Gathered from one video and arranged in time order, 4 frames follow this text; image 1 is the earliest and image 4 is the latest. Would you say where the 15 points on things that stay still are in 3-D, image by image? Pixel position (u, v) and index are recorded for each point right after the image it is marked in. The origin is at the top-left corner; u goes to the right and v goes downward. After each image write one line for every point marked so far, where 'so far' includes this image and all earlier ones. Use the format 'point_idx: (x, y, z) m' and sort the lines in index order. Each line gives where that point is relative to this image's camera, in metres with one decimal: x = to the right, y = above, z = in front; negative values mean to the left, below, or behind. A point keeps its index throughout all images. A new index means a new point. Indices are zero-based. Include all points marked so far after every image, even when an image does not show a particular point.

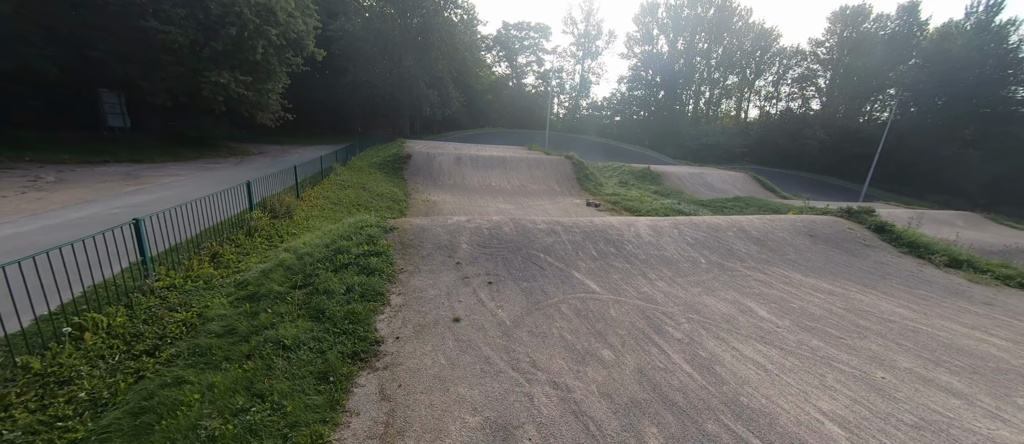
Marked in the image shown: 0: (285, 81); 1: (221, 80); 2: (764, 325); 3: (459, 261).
0: (-10.7, +6.6, +17.6) m
1: (-11.3, +5.5, +14.4) m
2: (+2.5, -1.0, +3.7) m
3: (-0.6, -0.5, +4.4) m
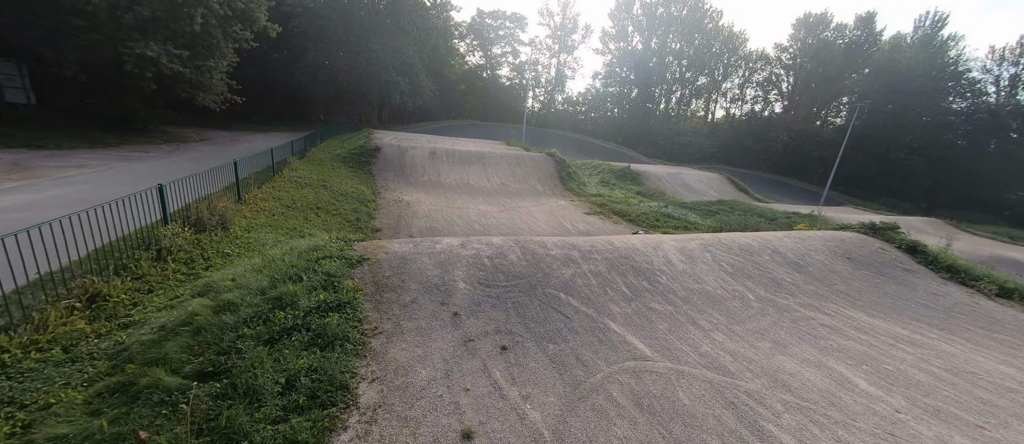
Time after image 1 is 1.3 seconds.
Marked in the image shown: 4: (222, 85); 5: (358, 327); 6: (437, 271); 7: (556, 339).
0: (-11.5, +6.7, +15.3) m
1: (-11.9, +5.5, +12.2) m
2: (+2.7, -1.4, +2.7) m
3: (-0.5, -0.8, +3.2) m
4: (-12.1, +5.7, +15.5) m
5: (-1.2, -0.8, +2.8) m
6: (-0.8, -0.5, +3.8) m
7: (+0.4, -1.0, +3.1) m
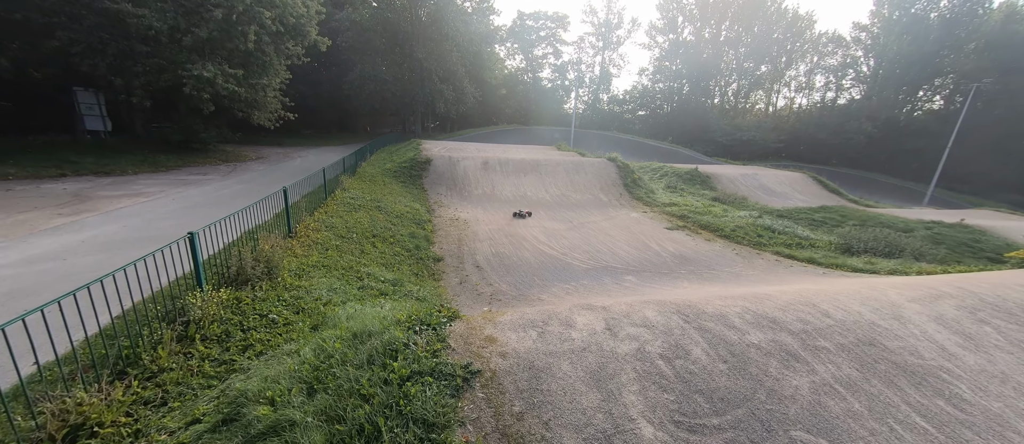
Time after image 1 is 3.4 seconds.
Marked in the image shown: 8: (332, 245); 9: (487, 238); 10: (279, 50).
0: (-9.1, +5.9, +14.9) m
1: (-9.8, +4.7, +11.8) m
2: (+3.8, -1.8, +0.8) m
3: (+0.7, -1.3, +1.6) m
4: (-9.6, +4.9, +15.2) m
5: (0.0, -1.3, +1.3) m
6: (+0.5, -1.0, +2.2) m
7: (+1.5, -1.5, +1.4) m
8: (-3.1, -0.4, +6.4) m
9: (-0.6, -0.4, +9.7) m
10: (-8.7, +6.4, +13.9) m
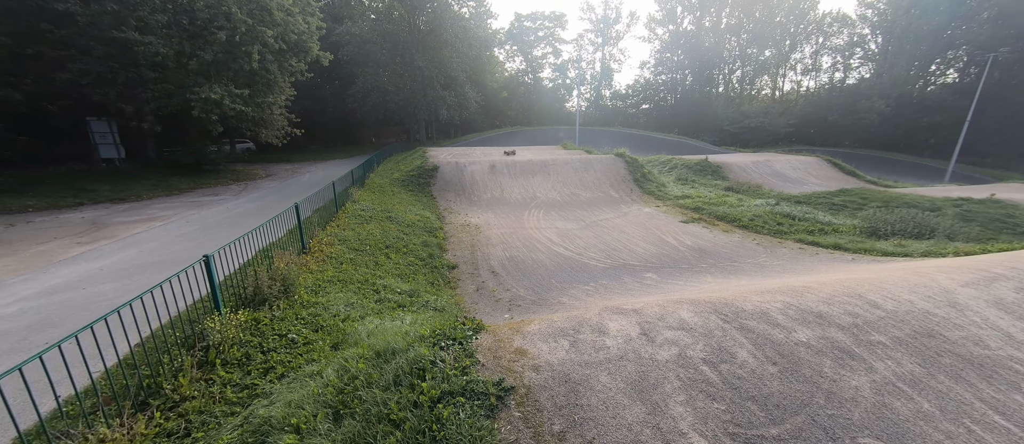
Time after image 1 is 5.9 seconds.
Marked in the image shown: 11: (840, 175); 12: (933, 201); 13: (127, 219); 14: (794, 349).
0: (-9.0, +5.2, +15.0) m
1: (-9.6, +4.1, +11.9) m
2: (+4.0, -1.6, +0.5) m
3: (+0.9, -1.3, +1.5) m
4: (-9.4, +4.2, +15.3) m
5: (+0.2, -1.3, +1.2) m
6: (+0.7, -1.0, +2.0) m
7: (+1.7, -1.4, +1.2) m
8: (-2.8, -0.6, +6.4) m
9: (-0.3, -0.5, +9.6) m
10: (-8.7, +5.8, +14.0) m
11: (+17.7, +2.5, +20.0) m
12: (+13.5, +0.7, +12.0) m
13: (-9.5, +0.1, +9.2) m
14: (+1.9, -0.8, +2.5) m
